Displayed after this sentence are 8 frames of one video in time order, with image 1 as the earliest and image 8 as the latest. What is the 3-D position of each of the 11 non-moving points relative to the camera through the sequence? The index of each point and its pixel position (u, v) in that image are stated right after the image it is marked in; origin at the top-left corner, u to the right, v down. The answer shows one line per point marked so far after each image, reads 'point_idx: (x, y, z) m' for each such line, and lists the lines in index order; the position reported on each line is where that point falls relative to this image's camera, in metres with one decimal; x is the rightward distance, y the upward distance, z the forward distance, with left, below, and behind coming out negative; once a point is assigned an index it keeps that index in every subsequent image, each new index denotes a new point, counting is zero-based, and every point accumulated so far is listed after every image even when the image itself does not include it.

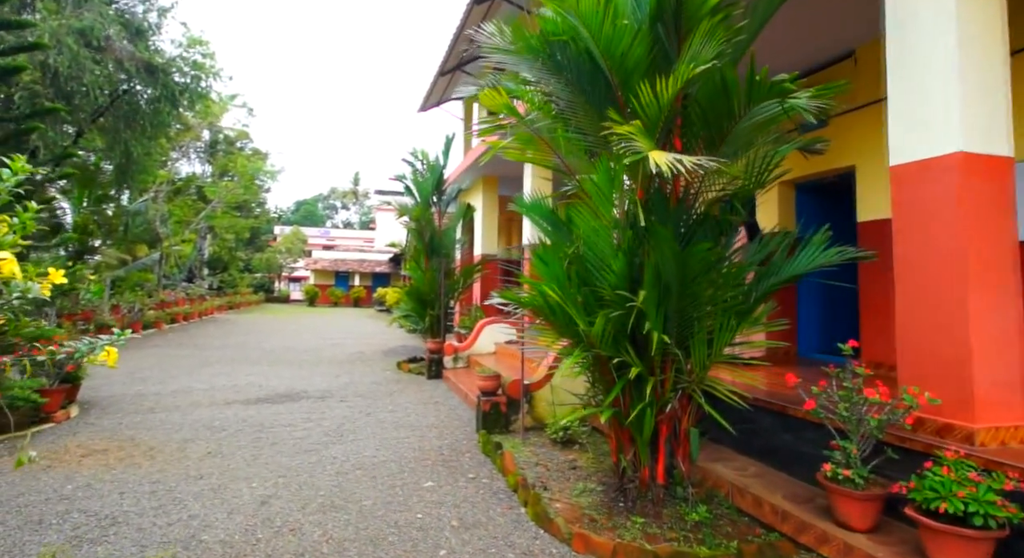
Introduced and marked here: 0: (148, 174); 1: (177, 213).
0: (-8.0, +2.3, +11.0) m
1: (-11.1, +2.2, +16.5) m
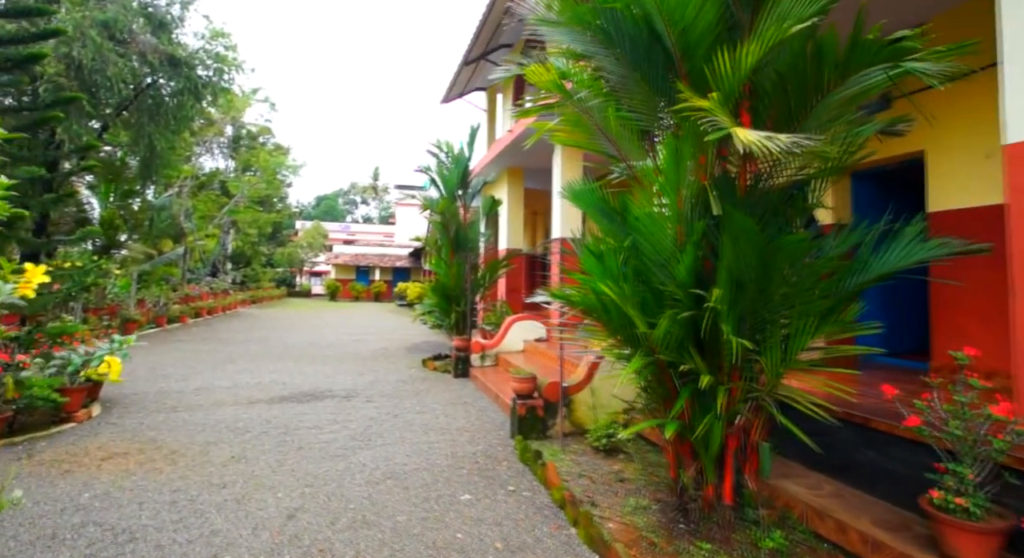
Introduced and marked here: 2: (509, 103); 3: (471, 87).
0: (-7.5, +2.4, +10.9) m
1: (-10.4, +2.4, +16.6) m
2: (-0.1, +3.3, +9.4) m
3: (-0.9, +4.2, +10.8) m
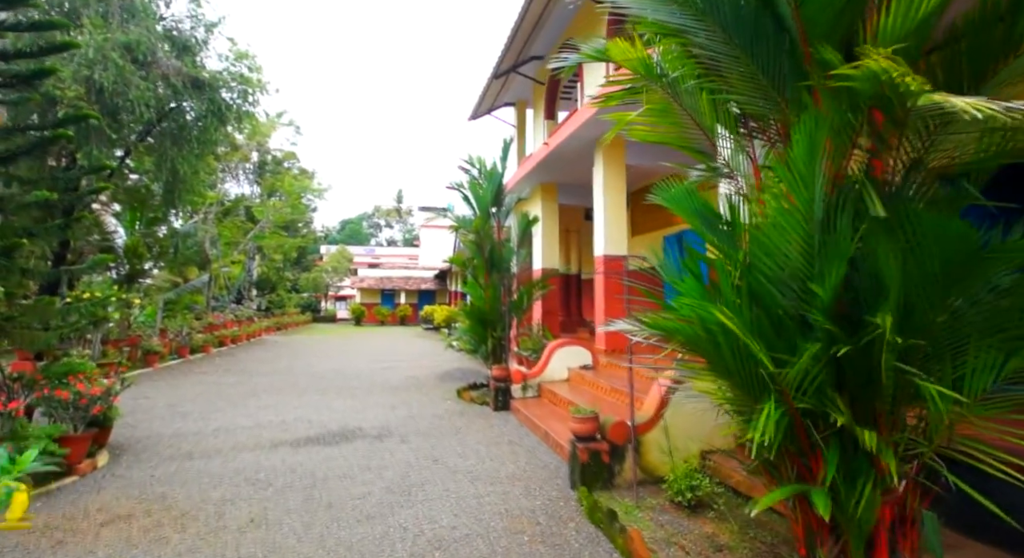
0: (-6.8, +1.8, +10.7) m
1: (-9.5, +1.5, +16.5) m
2: (+0.5, +2.9, +9.0) m
3: (-0.2, +3.7, +10.4) m
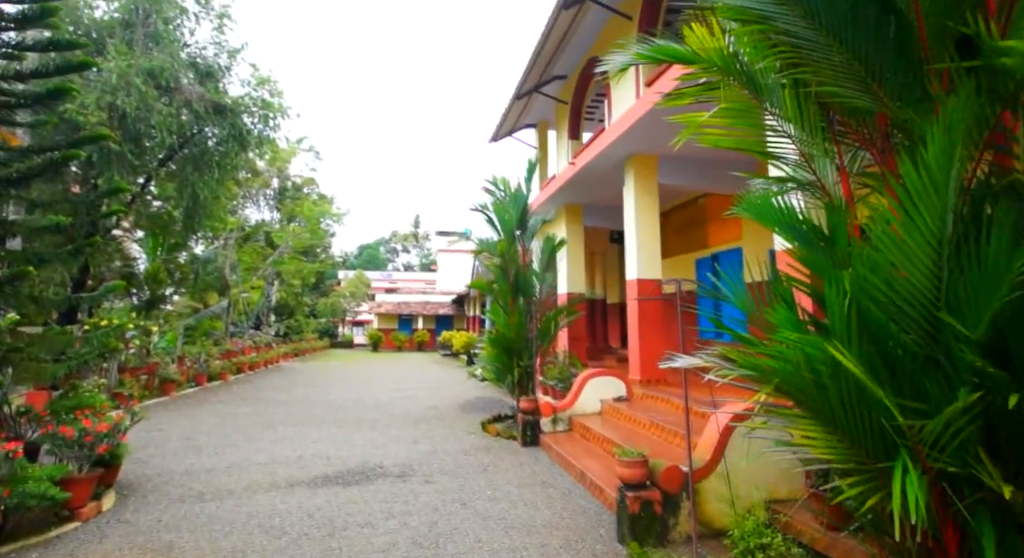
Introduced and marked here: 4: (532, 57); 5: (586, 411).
0: (-6.3, +1.3, +10.7) m
1: (-8.8, +0.7, +16.5) m
2: (+0.9, +2.5, +8.8) m
3: (+0.2, +3.2, +10.3) m
4: (+0.3, +3.3, +7.5) m
5: (+0.9, -1.6, +6.2) m
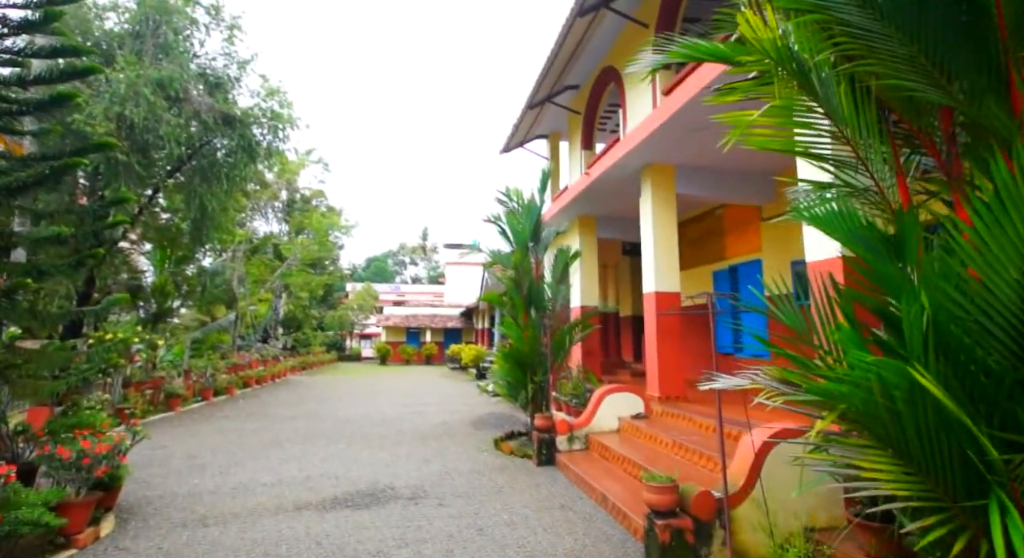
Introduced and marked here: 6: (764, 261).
0: (-6.1, +1.0, +10.6) m
1: (-8.5, +0.2, +16.4) m
2: (+1.1, +2.3, +8.6) m
3: (+0.4, +3.0, +10.1) m
4: (+0.5, +3.2, +7.4) m
5: (+1.1, -1.8, +6.0) m
6: (+3.4, +0.2, +6.8) m
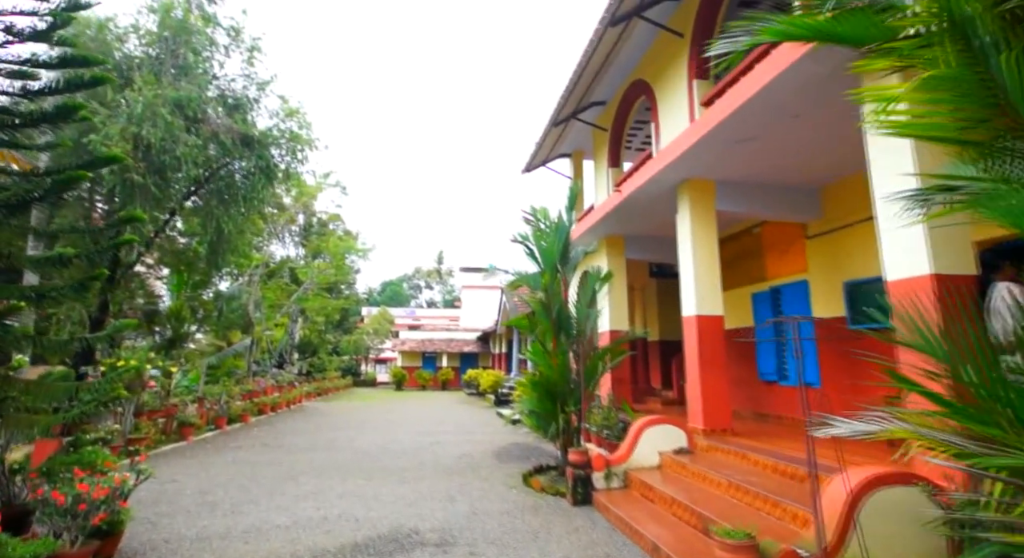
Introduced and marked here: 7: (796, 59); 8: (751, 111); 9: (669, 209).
0: (-5.6, +0.5, +10.5) m
1: (-7.9, -0.6, +16.3) m
2: (+1.5, +1.9, +8.3) m
3: (+0.9, +2.5, +9.9) m
4: (+0.8, +2.8, +7.2) m
5: (+1.4, -2.0, +5.5) m
6: (+3.8, 0.0, +6.4) m
7: (+2.1, +1.6, +3.6) m
8: (+2.1, +1.5, +4.4) m
9: (+2.2, +1.0, +6.9) m
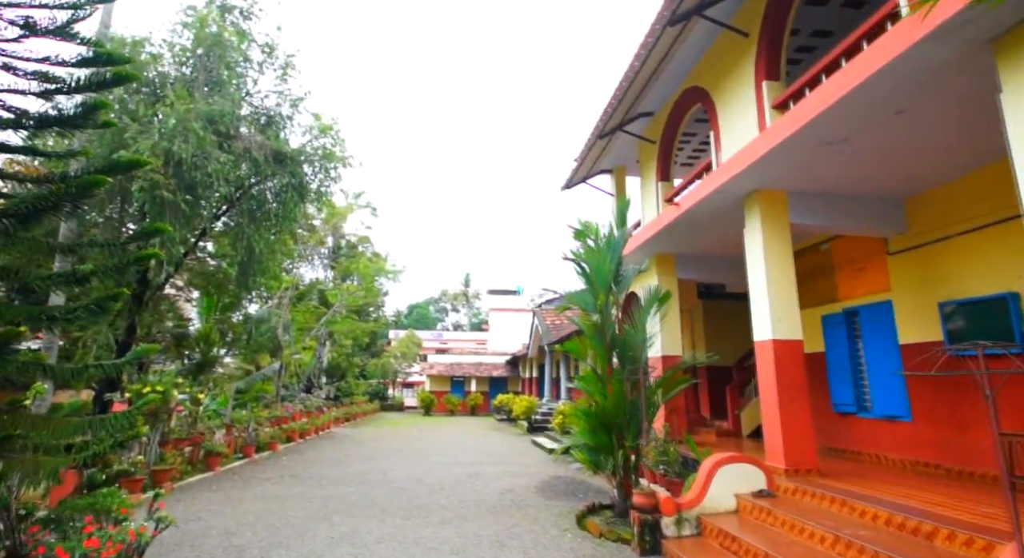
0: (-4.9, 0.0, +10.2) m
1: (-6.8, -1.3, +16.1) m
2: (+2.2, +1.6, +7.9) m
3: (+1.6, +2.1, +9.5) m
4: (+1.5, +2.6, +6.8) m
5: (+2.0, -2.2, +4.8) m
6: (+4.3, -0.2, +5.7) m
7: (+2.5, +1.5, +3.1) m
8: (+2.6, +1.3, +3.9) m
9: (+2.8, +0.7, +6.3) m
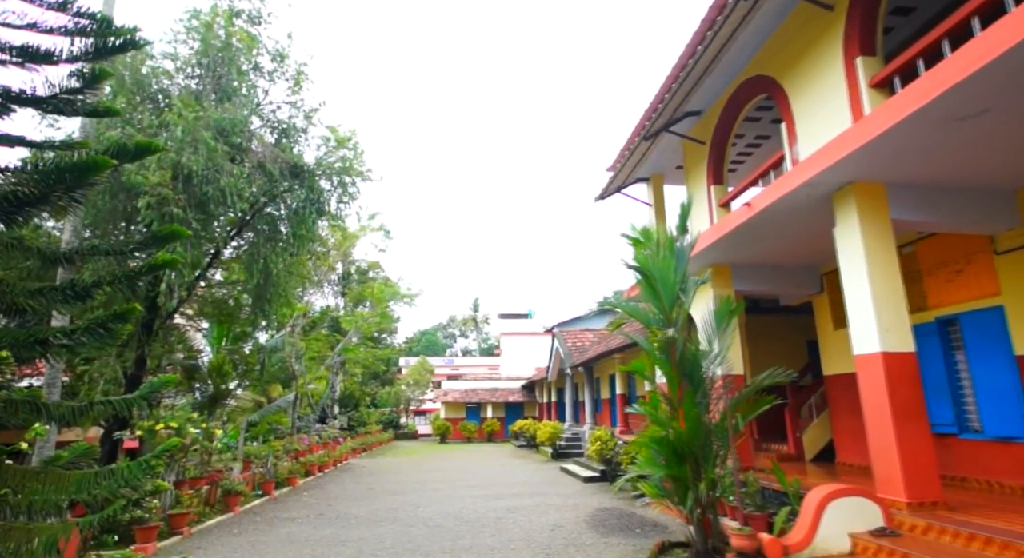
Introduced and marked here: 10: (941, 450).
0: (-4.2, -0.4, +9.7) m
1: (-6.1, -2.1, +15.5) m
2: (+2.8, +1.4, +7.3) m
3: (+2.2, +1.9, +8.9) m
4: (+2.0, +2.4, +6.3) m
5: (+2.6, -2.2, +4.1) m
6: (+4.9, -0.2, +5.0) m
7: (+3.0, +1.6, +2.5) m
8: (+3.1, +1.4, +3.3) m
9: (+3.3, +0.7, +5.7) m
10: (+4.9, -2.0, +5.7) m
